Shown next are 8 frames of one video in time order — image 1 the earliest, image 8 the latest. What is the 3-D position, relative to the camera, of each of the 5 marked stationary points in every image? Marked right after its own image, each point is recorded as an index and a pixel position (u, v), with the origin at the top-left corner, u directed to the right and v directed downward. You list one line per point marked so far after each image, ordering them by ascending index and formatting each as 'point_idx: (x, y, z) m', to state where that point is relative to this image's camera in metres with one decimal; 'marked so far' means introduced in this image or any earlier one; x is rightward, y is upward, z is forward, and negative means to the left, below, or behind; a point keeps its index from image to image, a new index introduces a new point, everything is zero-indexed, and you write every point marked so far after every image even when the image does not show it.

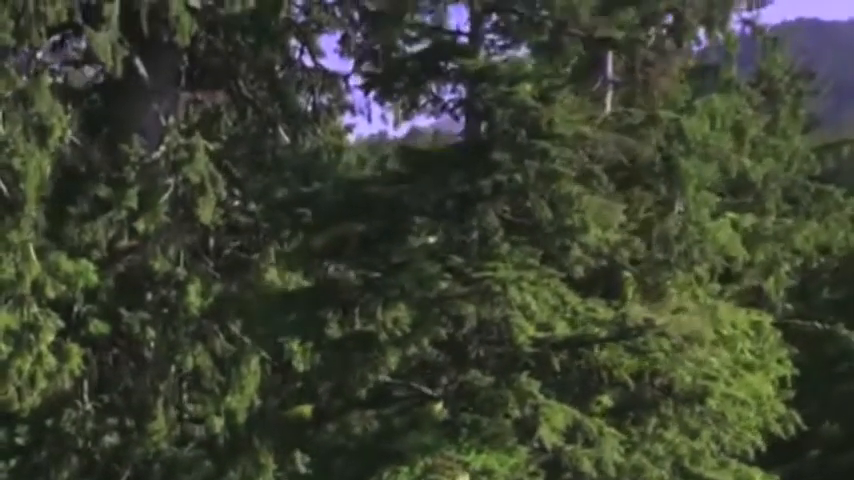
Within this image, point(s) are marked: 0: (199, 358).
0: (-1.1, -0.6, +10.8) m
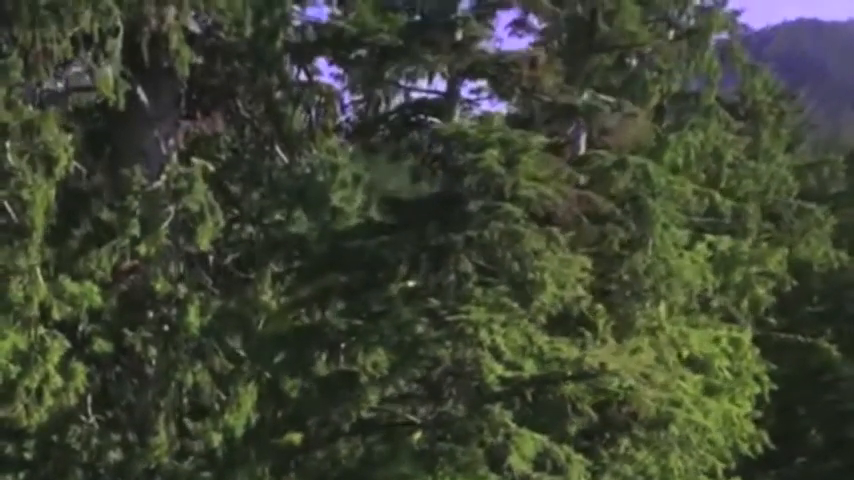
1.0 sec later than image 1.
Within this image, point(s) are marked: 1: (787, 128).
0: (-1.1, -0.7, +11.3) m
1: (+2.7, +0.8, +17.3) m
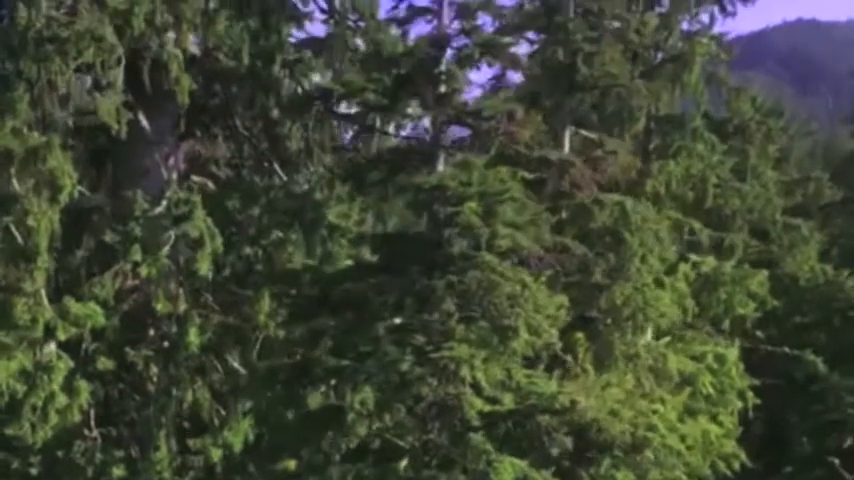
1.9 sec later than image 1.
0: (-1.2, -0.8, +11.7) m
1: (+2.7, +0.7, +17.7) m
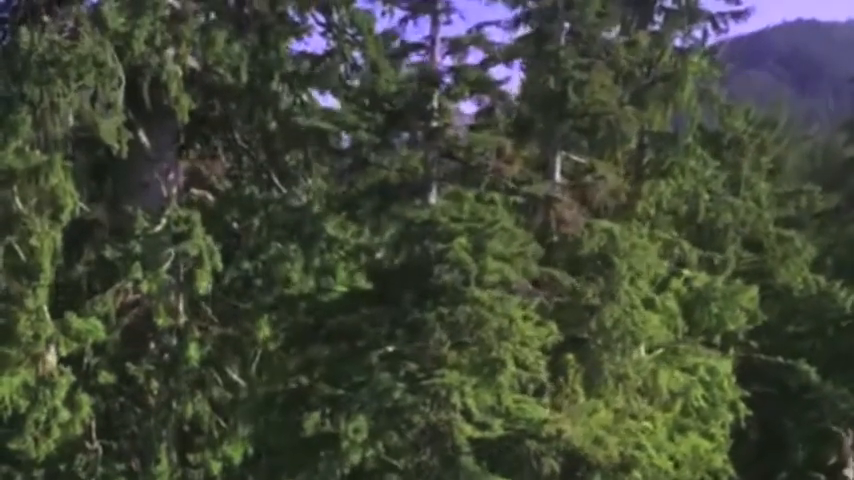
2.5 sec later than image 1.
0: (-1.2, -0.9, +11.9) m
1: (+2.7, +0.6, +17.9) m
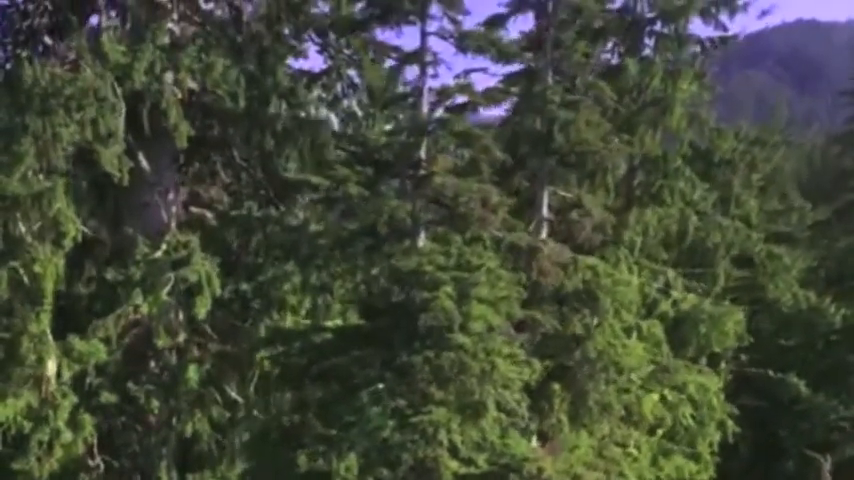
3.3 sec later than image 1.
0: (-1.2, -1.0, +12.2) m
1: (+2.7, +0.5, +18.1) m
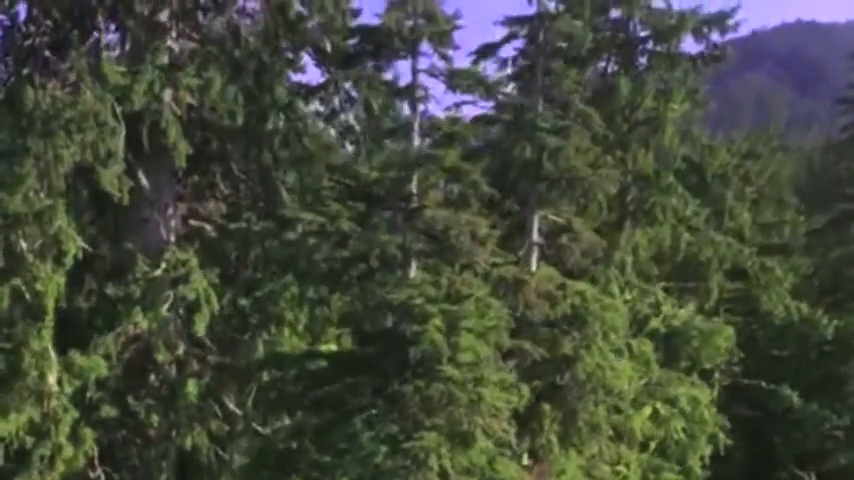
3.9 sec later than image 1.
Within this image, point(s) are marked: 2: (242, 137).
0: (-1.3, -1.1, +12.3) m
1: (+2.6, +0.4, +18.3) m
2: (-1.0, +0.6, +12.6) m
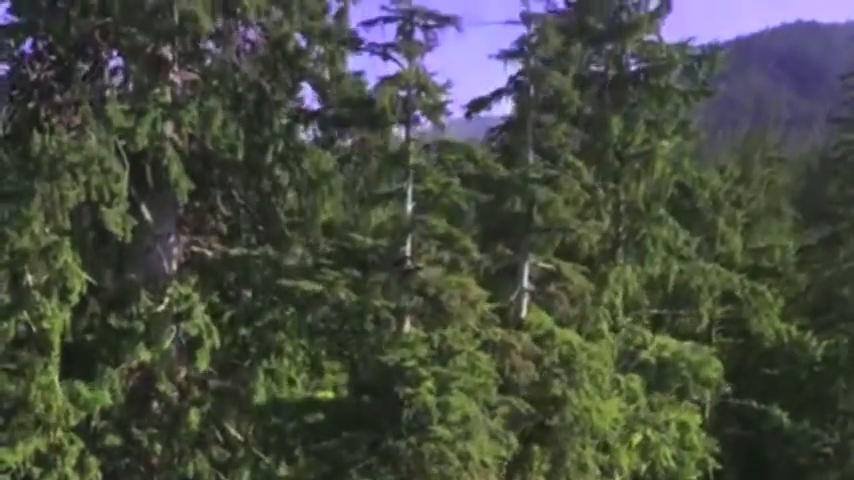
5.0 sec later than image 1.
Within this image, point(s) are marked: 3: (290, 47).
0: (-1.3, -1.3, +12.7) m
1: (+2.6, +0.2, +18.7) m
2: (-1.1, +0.4, +12.9) m
3: (-0.8, +1.1, +12.5) m
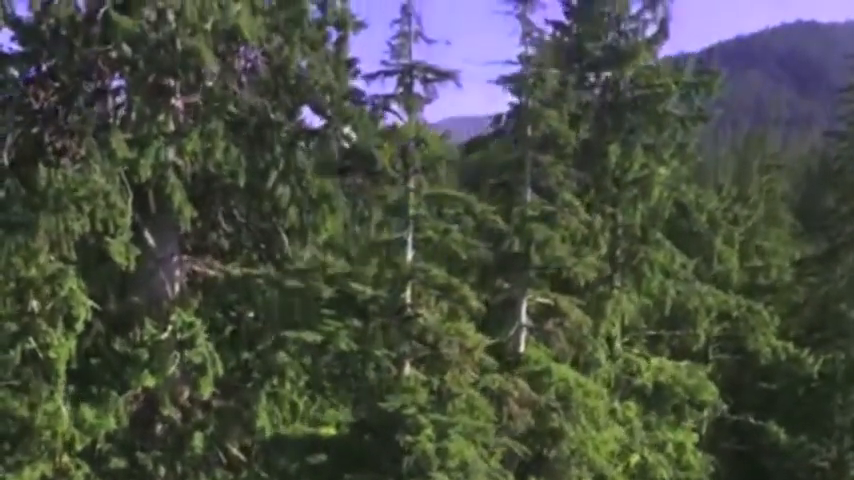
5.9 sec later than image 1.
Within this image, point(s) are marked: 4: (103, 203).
0: (-1.3, -1.4, +12.9) m
1: (+2.6, +0.1, +18.8) m
2: (-1.1, +0.2, +13.1) m
3: (-0.8, +0.9, +12.7) m
4: (-1.6, +0.2, +11.5) m
